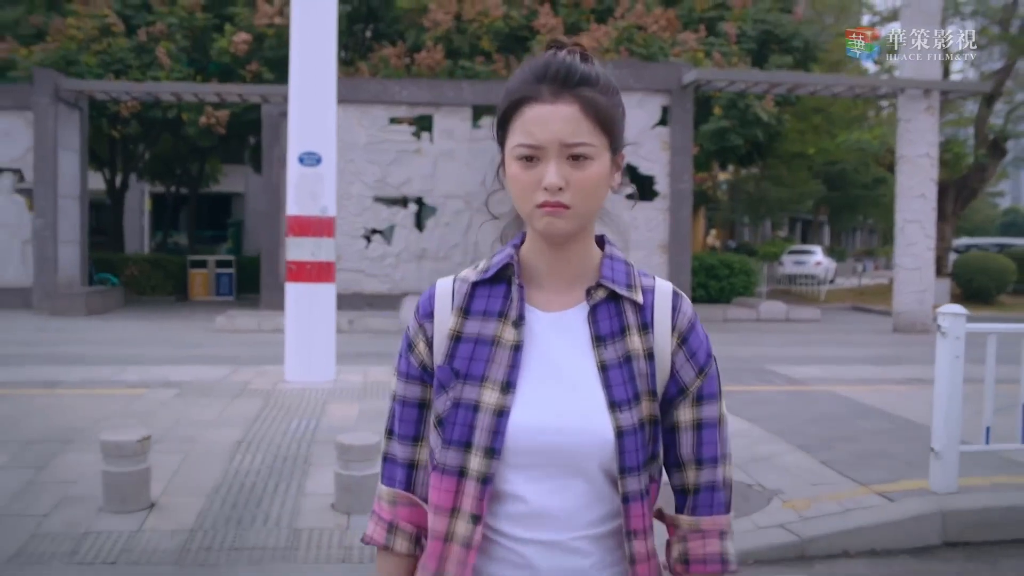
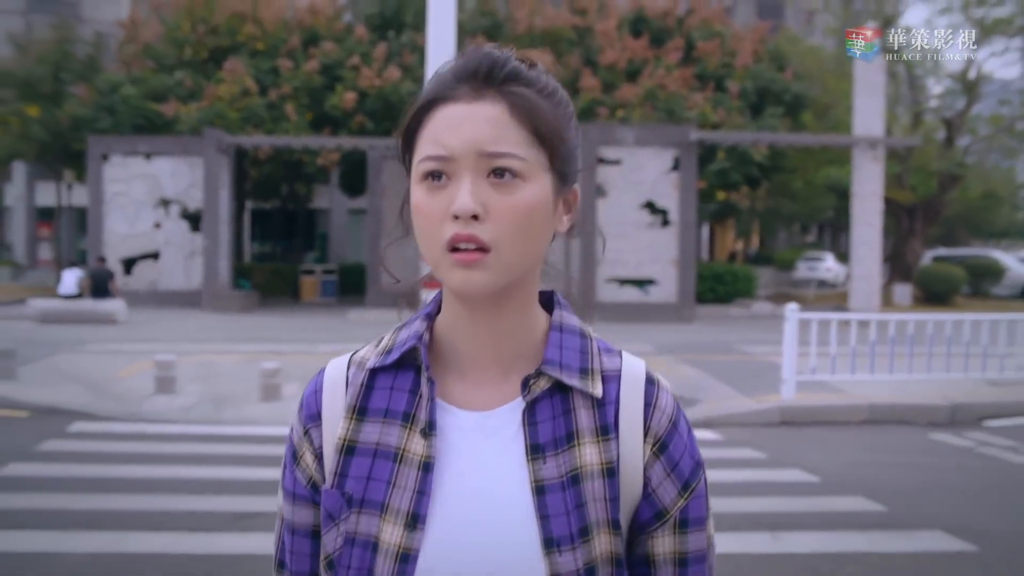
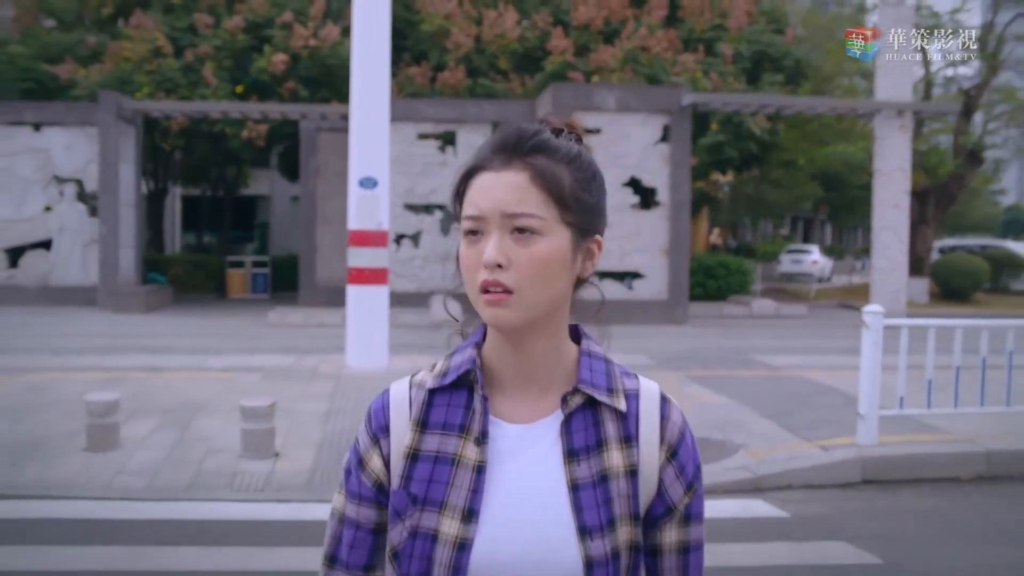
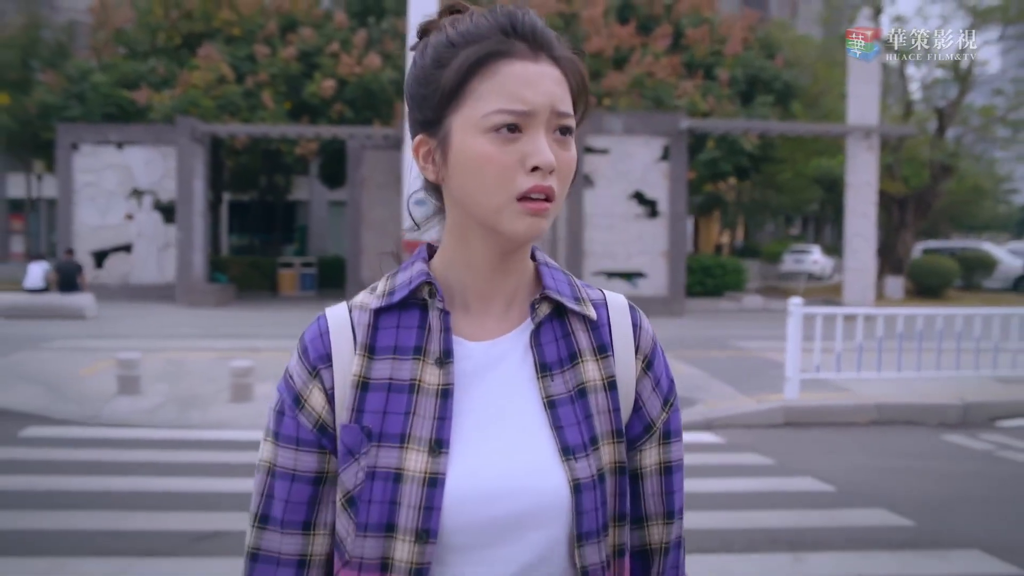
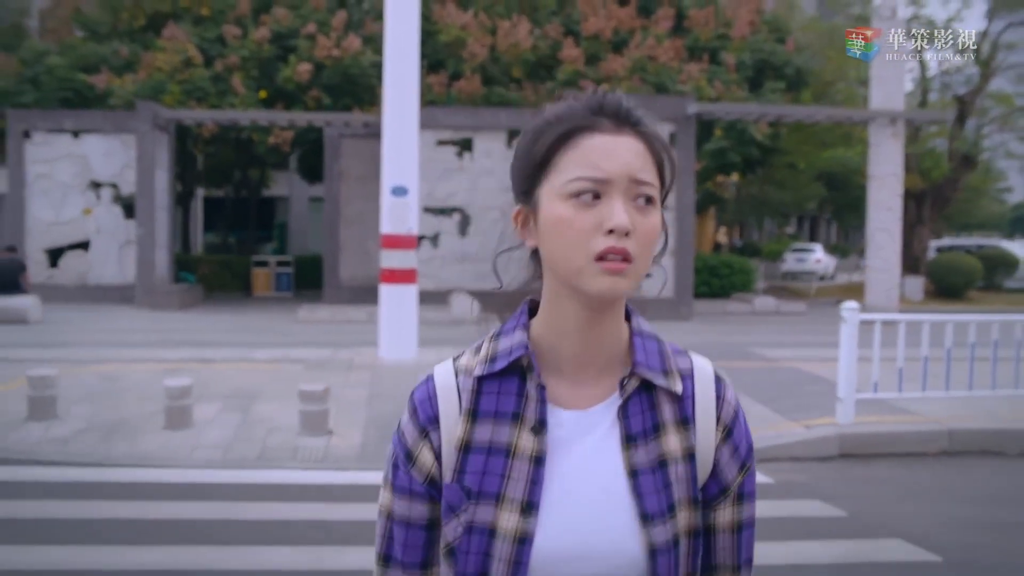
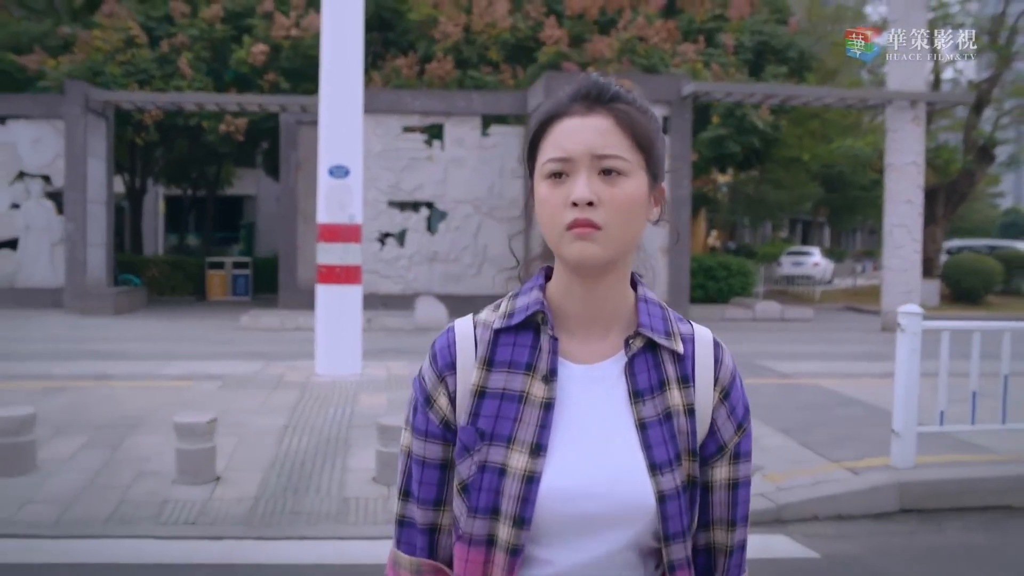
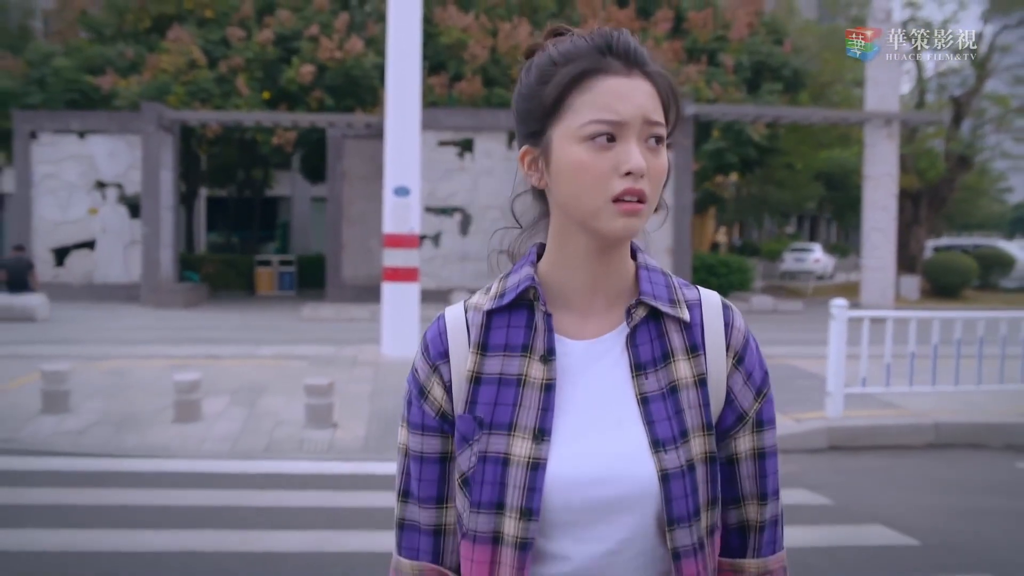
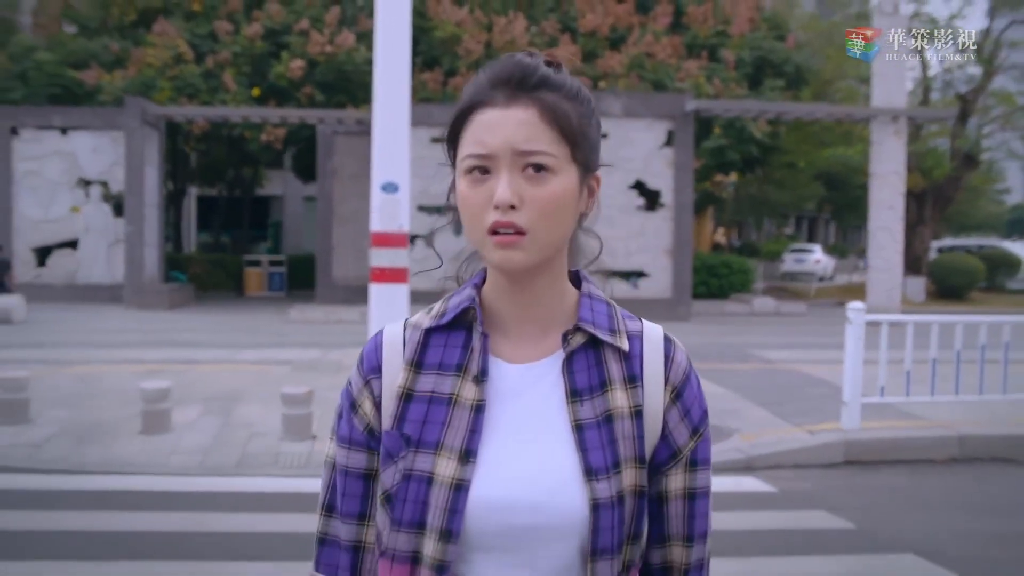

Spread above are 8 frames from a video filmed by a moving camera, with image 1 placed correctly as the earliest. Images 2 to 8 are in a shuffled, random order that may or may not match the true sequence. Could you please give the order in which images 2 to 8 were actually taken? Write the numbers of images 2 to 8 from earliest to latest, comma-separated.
6, 3, 8, 5, 7, 4, 2
